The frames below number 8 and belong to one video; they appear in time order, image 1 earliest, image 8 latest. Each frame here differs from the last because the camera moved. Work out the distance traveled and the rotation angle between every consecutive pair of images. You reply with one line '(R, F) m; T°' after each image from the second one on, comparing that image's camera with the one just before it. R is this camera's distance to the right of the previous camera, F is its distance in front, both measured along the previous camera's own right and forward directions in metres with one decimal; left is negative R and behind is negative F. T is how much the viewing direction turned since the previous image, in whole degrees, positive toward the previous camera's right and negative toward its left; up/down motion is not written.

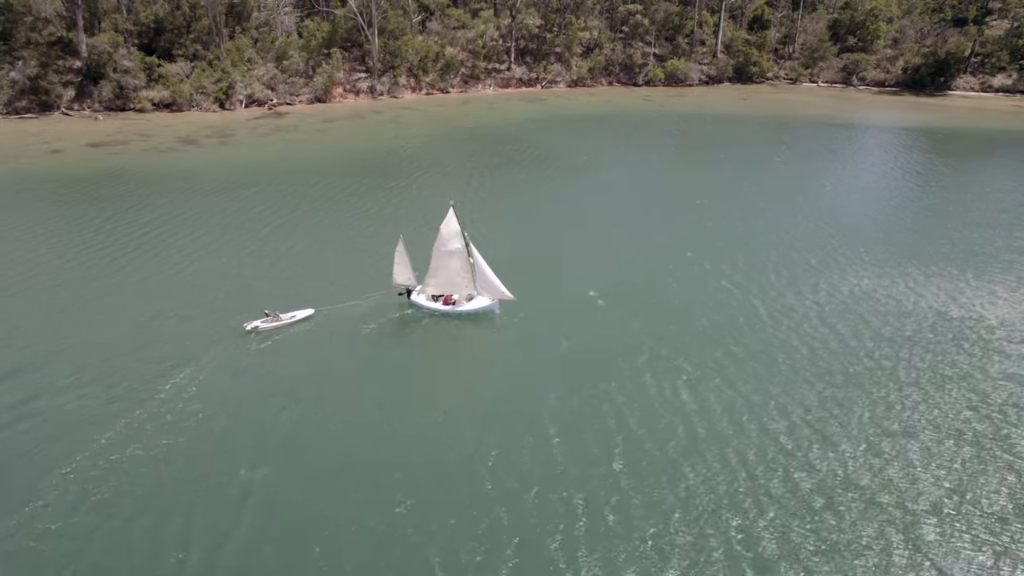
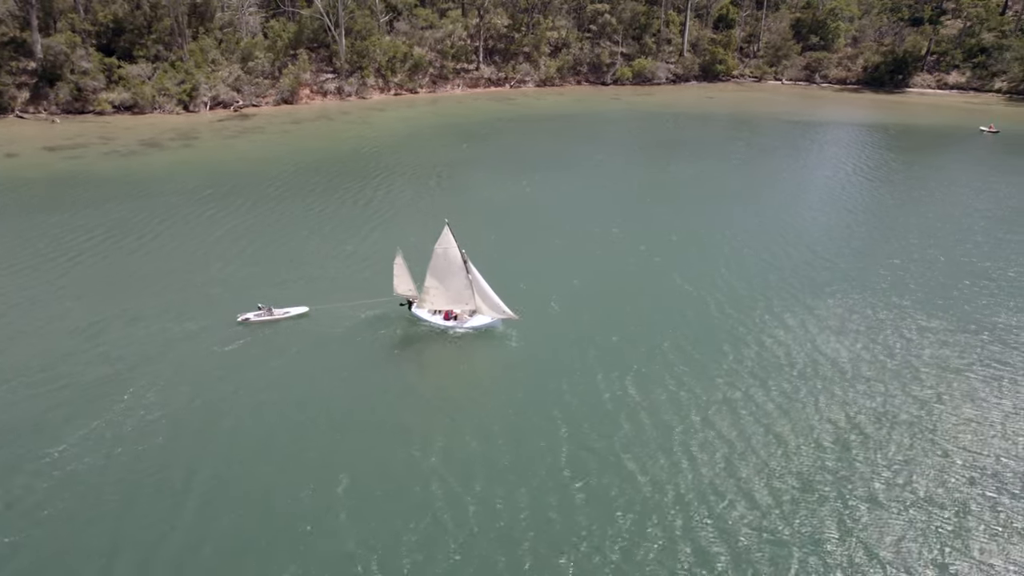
(0.0, -0.2) m; +2°
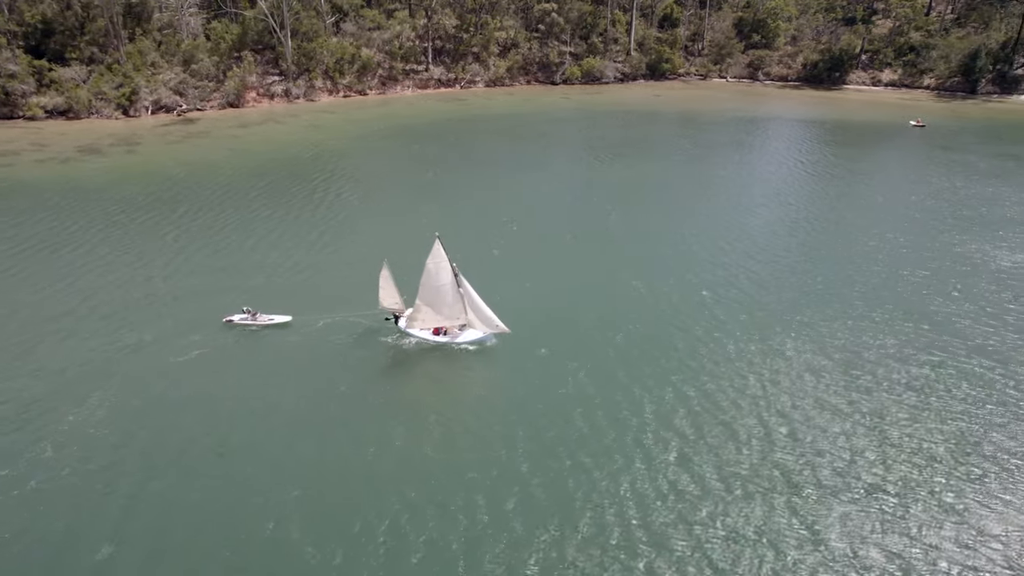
(0.0, -0.3) m; +4°
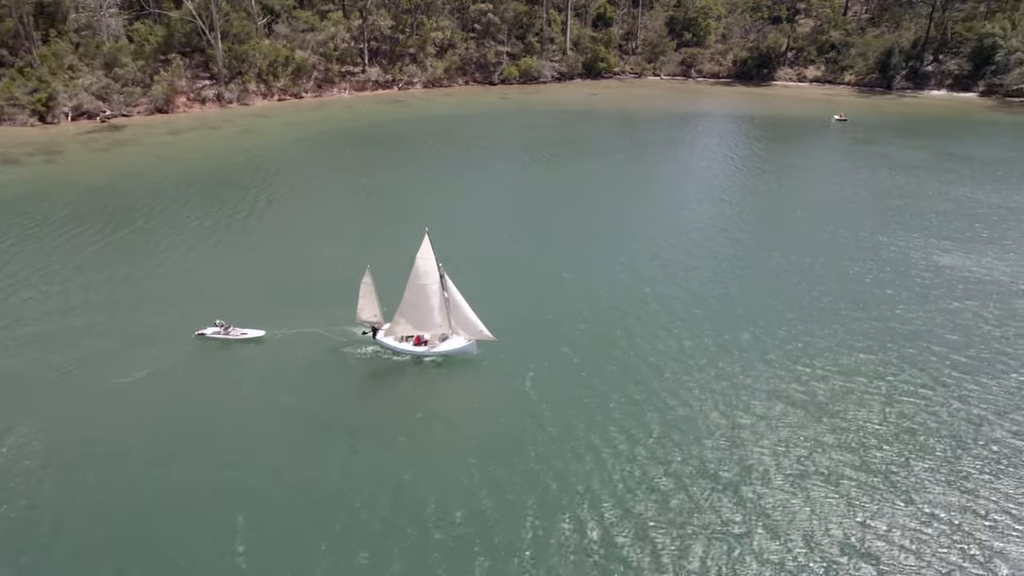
(-0.3, -0.1) m; +5°
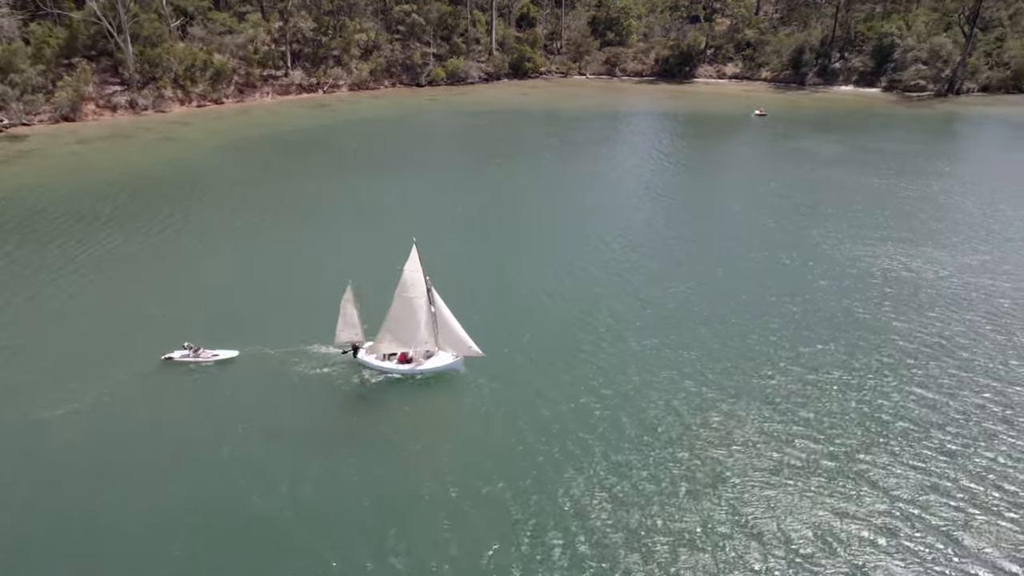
(-1.0, +0.7) m; +6°
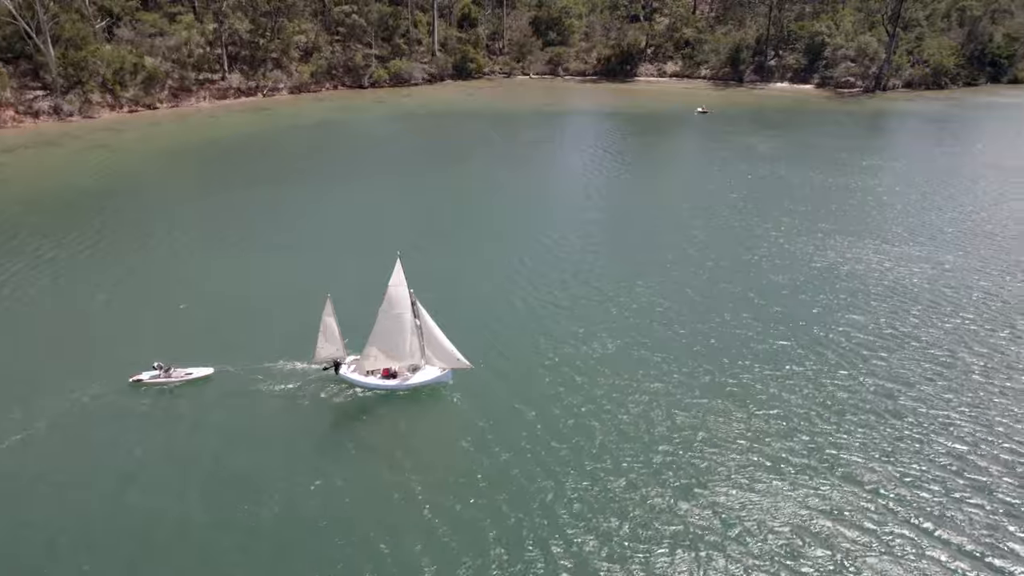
(-0.6, +0.6) m; +4°
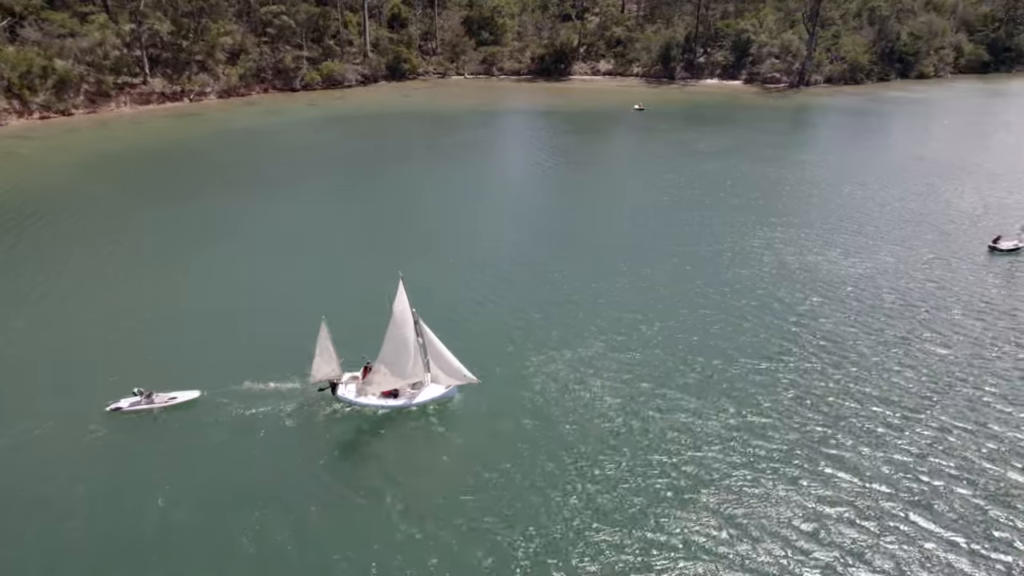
(-1.3, +1.1) m; +5°
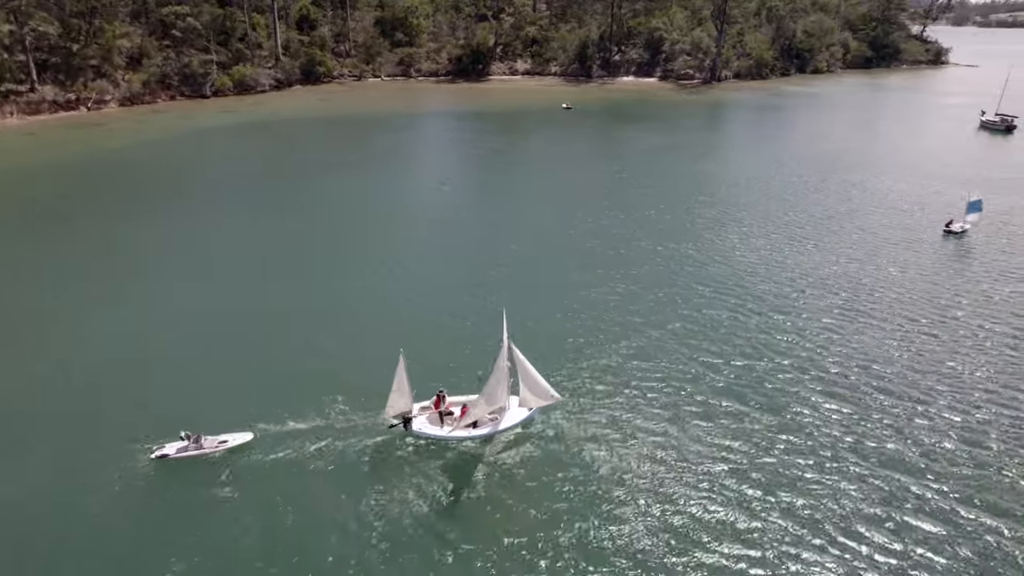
(-3.2, +2.6) m; +7°
